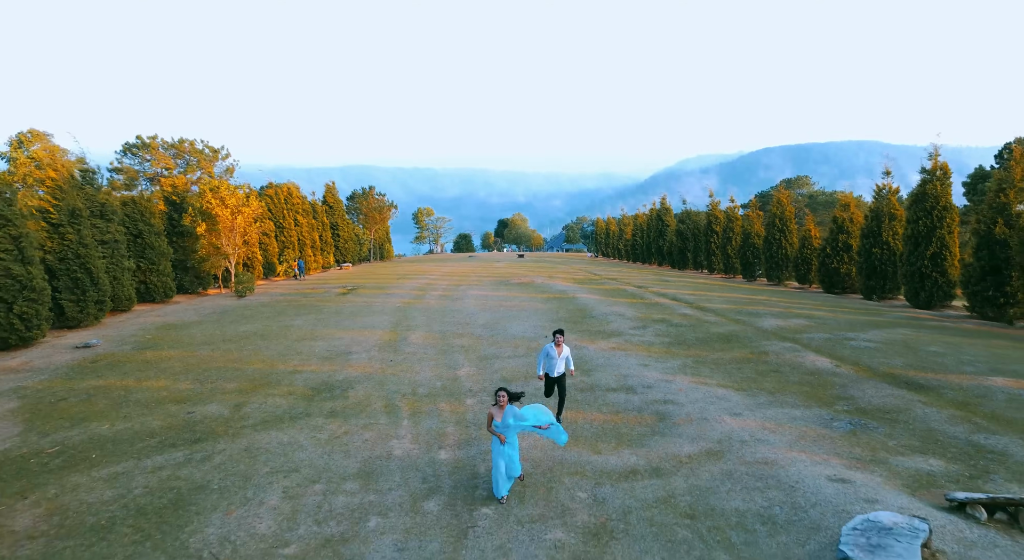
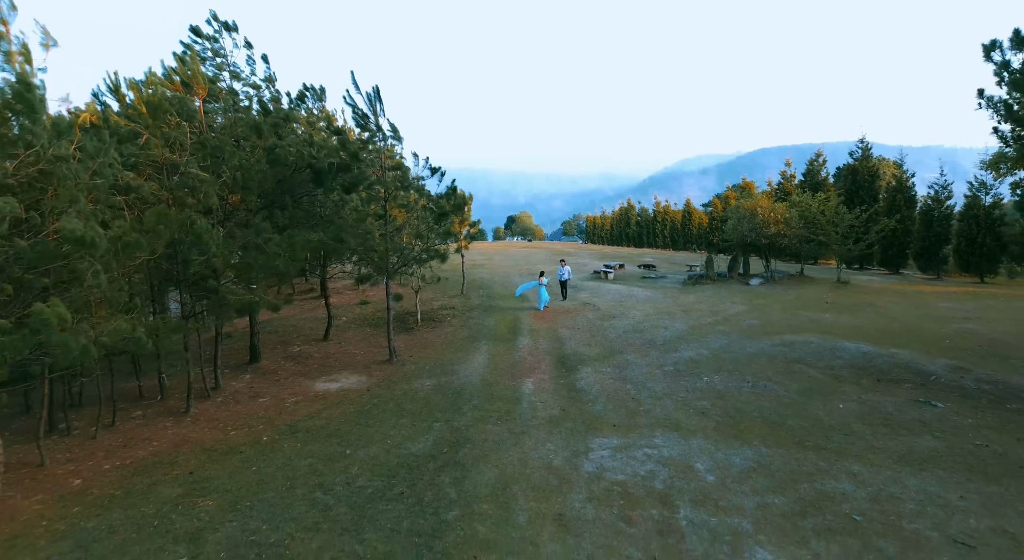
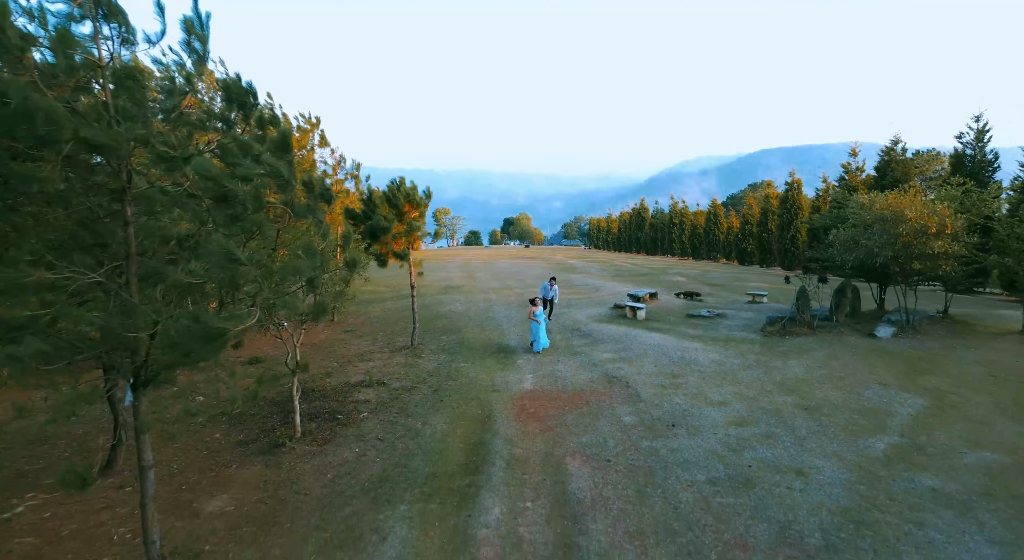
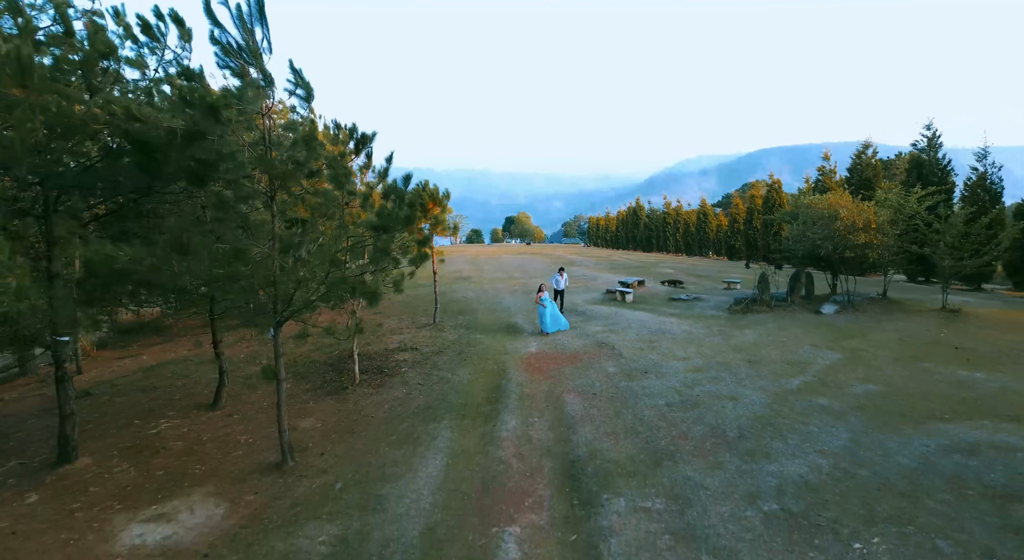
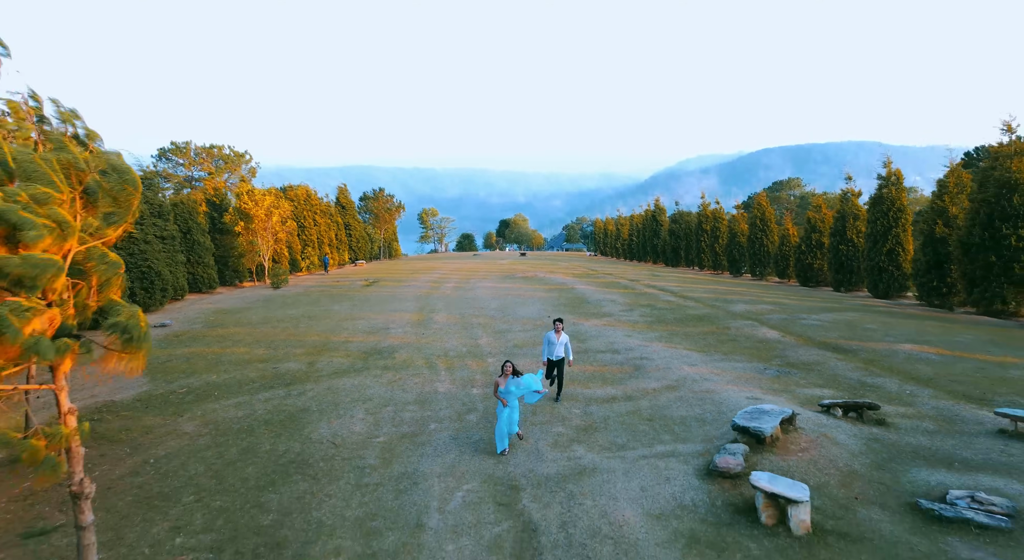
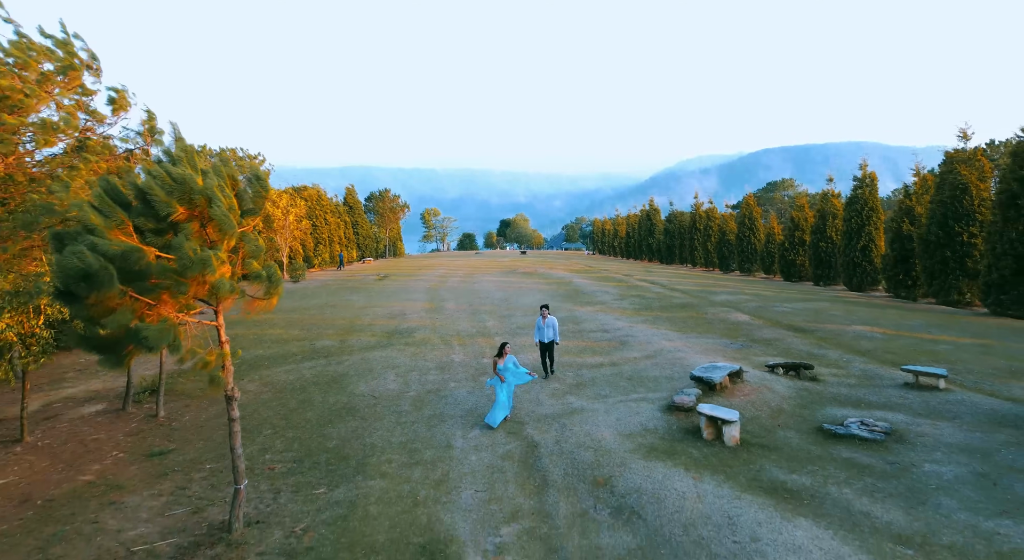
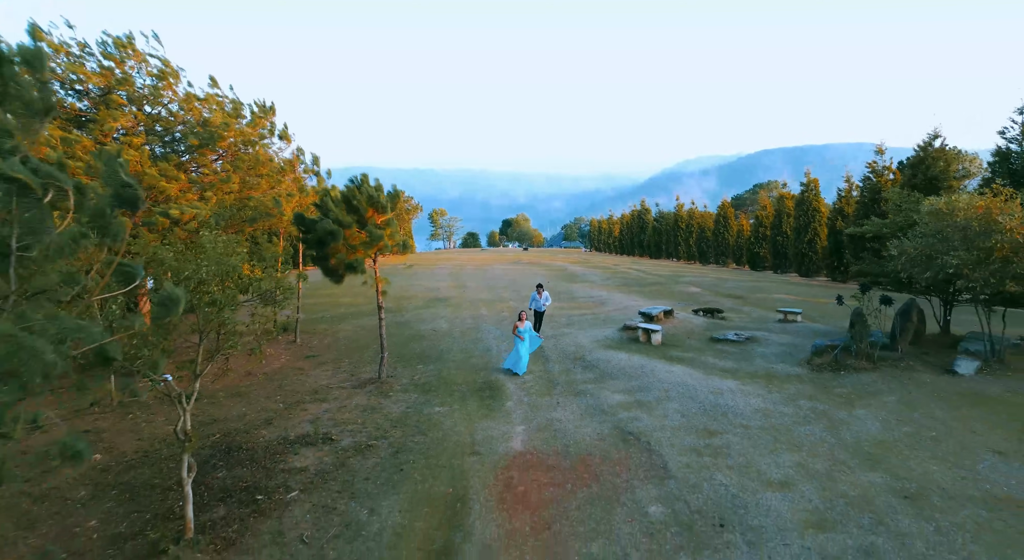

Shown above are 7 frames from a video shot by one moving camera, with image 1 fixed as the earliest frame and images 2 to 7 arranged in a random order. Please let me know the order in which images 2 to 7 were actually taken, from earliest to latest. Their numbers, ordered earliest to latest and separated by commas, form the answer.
5, 6, 7, 3, 4, 2
